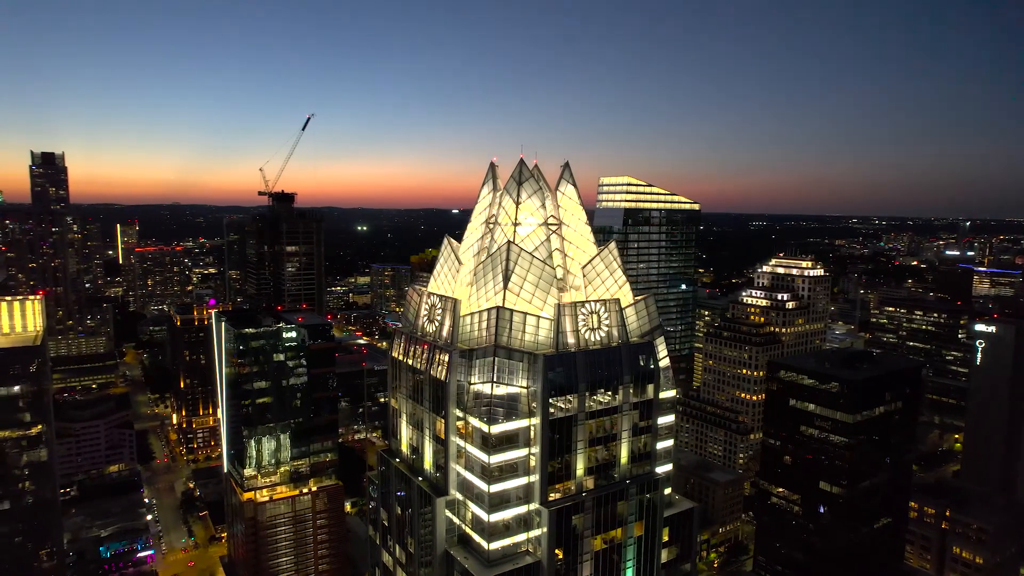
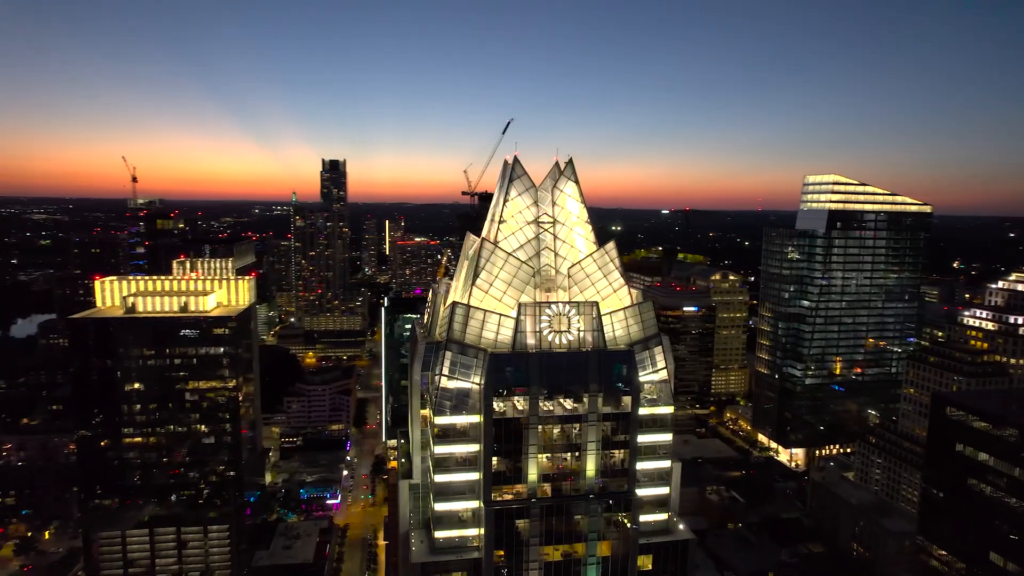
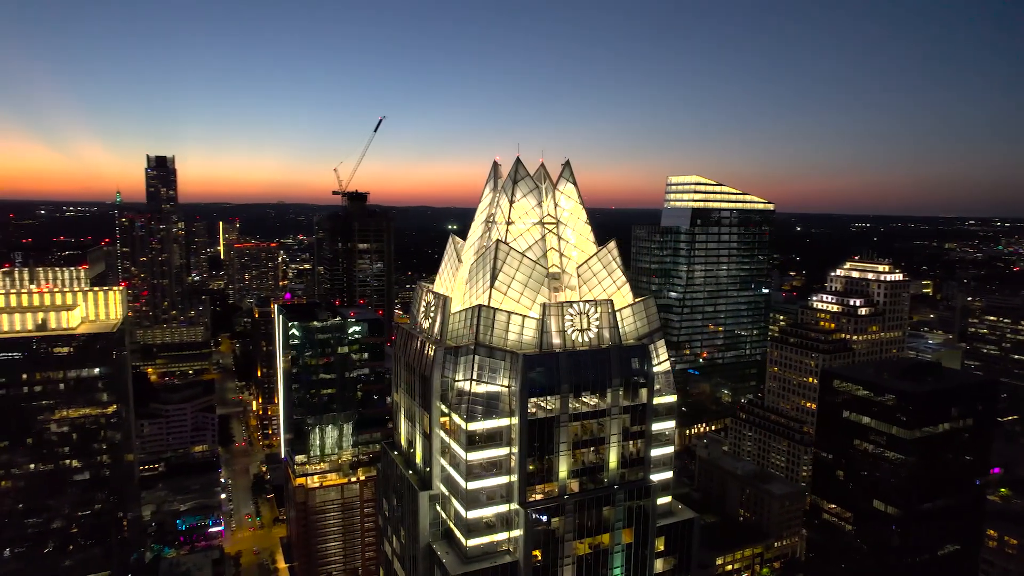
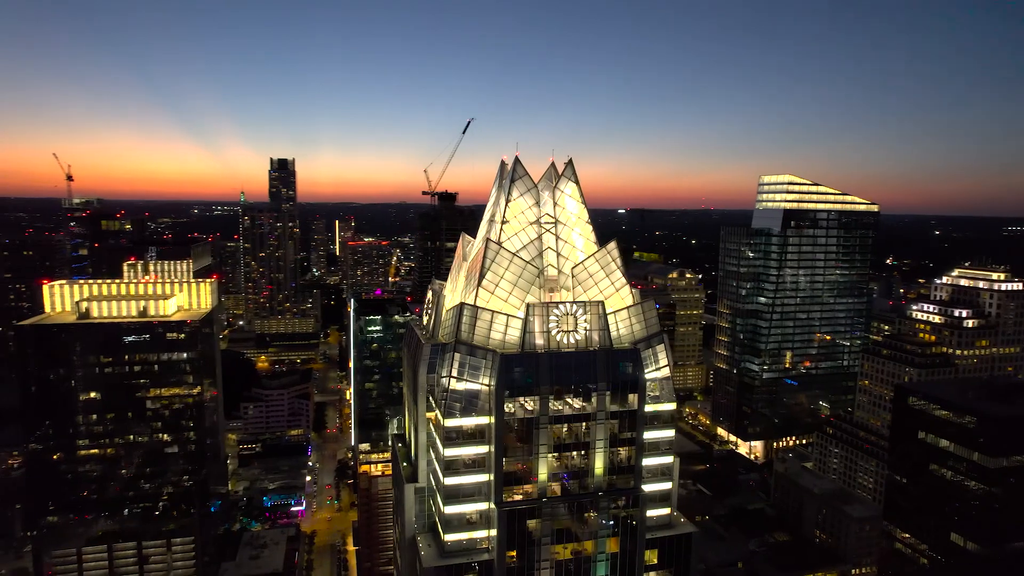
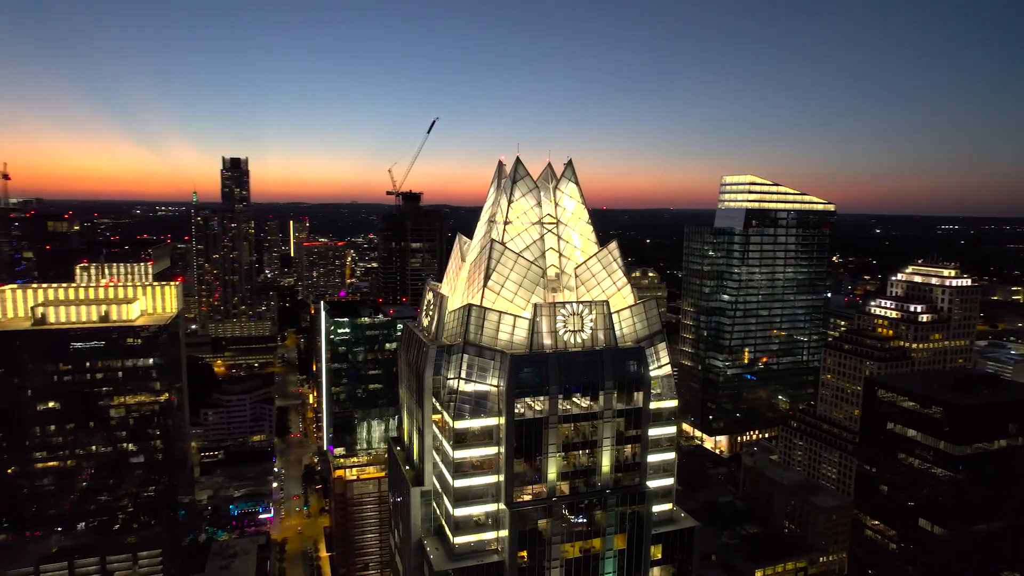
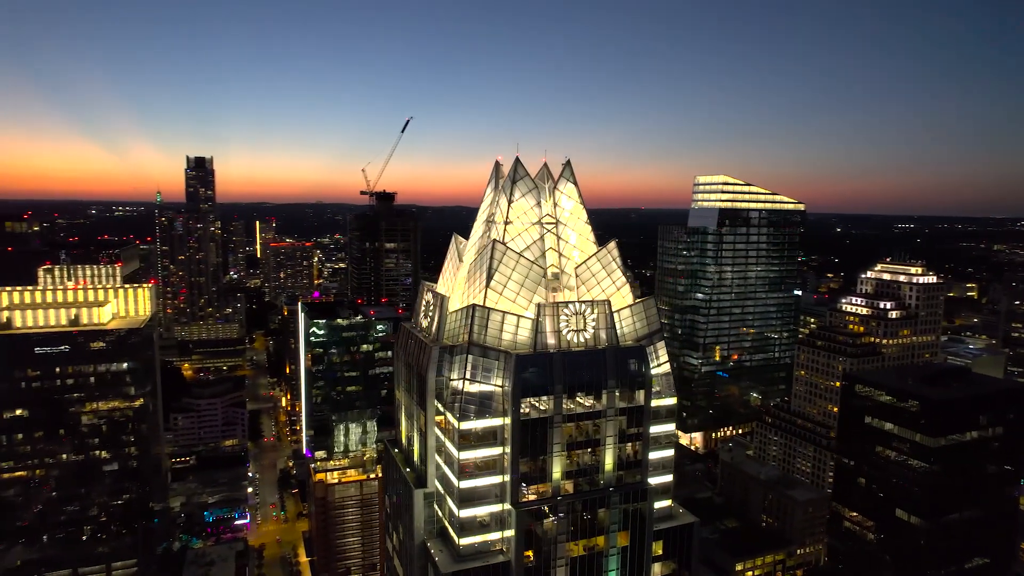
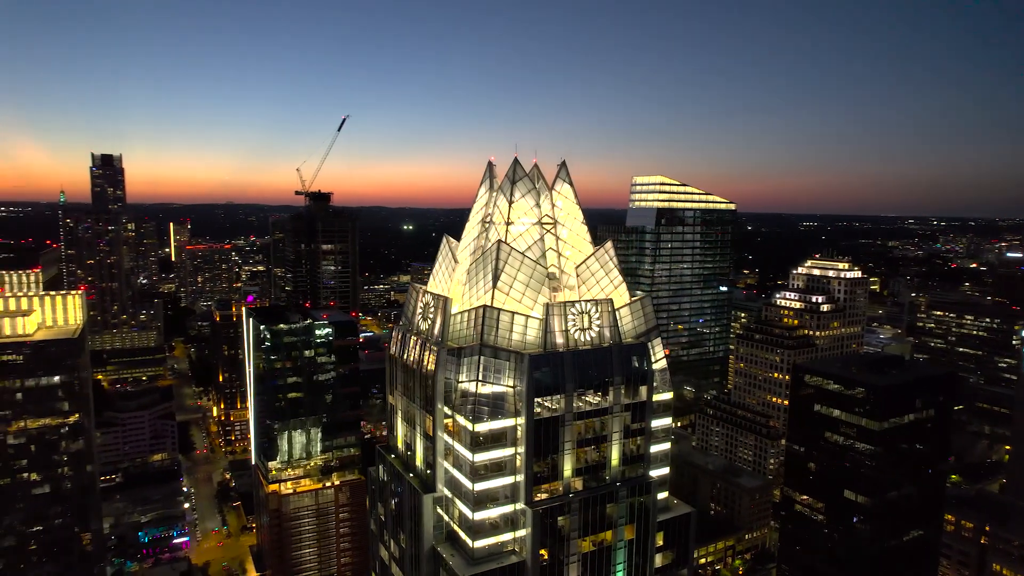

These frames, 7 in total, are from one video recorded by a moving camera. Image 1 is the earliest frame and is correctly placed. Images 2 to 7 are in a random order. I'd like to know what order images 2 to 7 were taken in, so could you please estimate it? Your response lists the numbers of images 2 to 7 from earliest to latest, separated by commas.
7, 3, 6, 5, 4, 2
